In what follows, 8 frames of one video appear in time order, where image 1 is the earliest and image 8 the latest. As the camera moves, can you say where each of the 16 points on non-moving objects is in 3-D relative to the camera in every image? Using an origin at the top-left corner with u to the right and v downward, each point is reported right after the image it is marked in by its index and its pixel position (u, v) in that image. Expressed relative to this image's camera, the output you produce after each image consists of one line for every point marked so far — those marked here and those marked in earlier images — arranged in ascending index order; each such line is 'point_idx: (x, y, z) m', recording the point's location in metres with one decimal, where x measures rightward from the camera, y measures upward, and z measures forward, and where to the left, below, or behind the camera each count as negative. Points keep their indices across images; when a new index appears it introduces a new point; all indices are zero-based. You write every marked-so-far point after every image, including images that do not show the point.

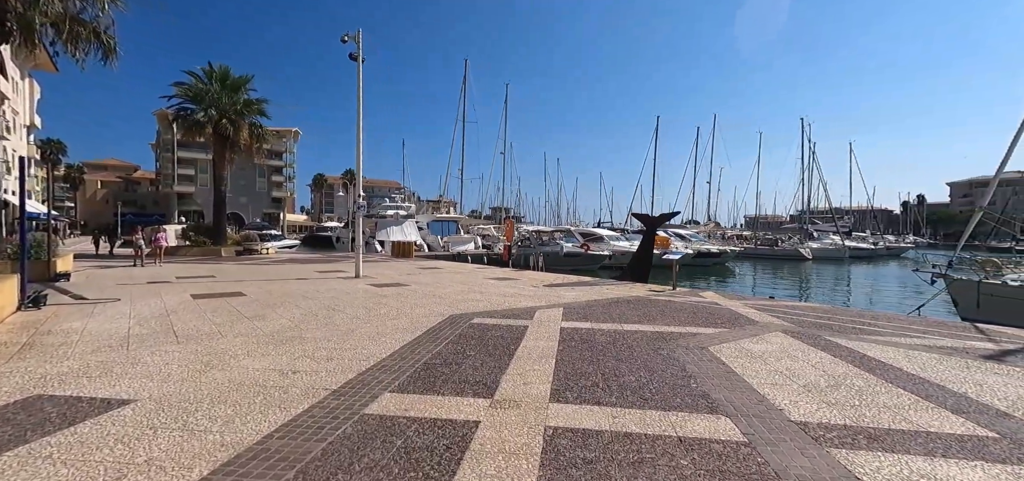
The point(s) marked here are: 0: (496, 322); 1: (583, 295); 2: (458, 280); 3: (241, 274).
0: (-0.3, -1.4, +8.0) m
1: (+1.8, -1.4, +11.7) m
2: (-1.7, -1.3, +15.3) m
3: (-8.9, -1.1, +15.8) m
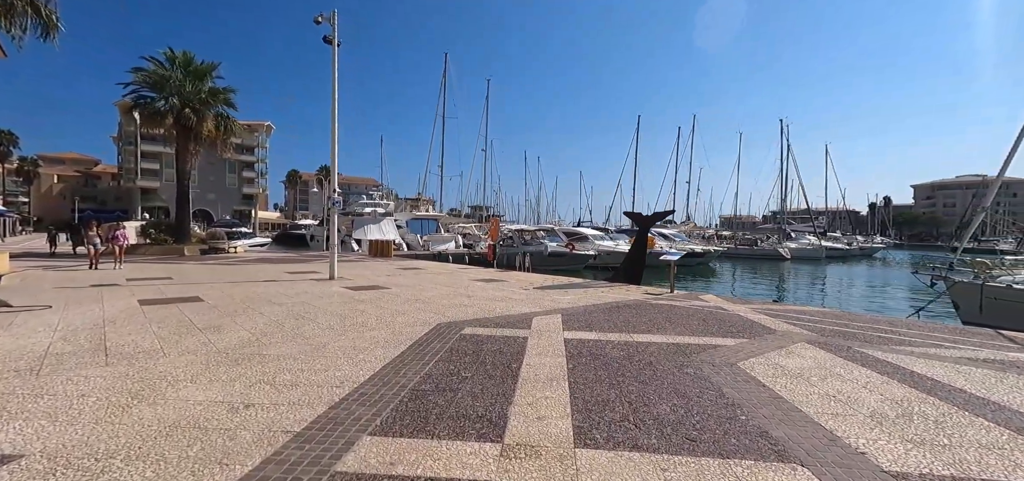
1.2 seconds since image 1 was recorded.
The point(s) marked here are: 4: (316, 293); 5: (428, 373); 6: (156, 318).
0: (-0.3, -1.4, +7.0) m
1: (+1.5, -1.3, +10.8) m
2: (-2.1, -1.3, +14.3) m
3: (-9.3, -1.1, +14.4) m
4: (-4.6, -1.2, +11.2) m
5: (-0.9, -1.4, +4.9) m
6: (-5.6, -1.3, +7.6) m
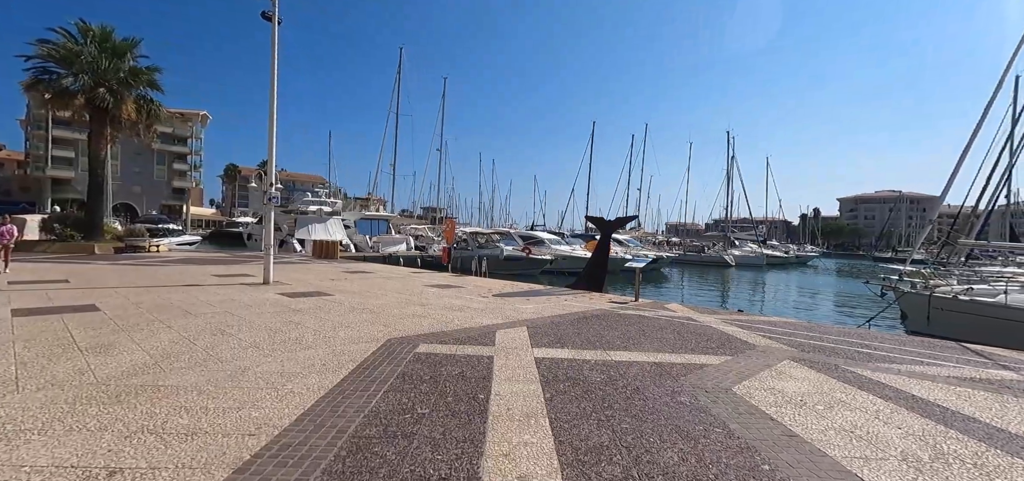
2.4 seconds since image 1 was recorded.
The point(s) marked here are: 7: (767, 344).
0: (-0.8, -1.4, +6.1) m
1: (+0.6, -1.5, +10.1) m
2: (-3.3, -1.3, +13.1) m
3: (-10.5, -1.0, +12.5) m
4: (-5.5, -1.2, +9.8) m
5: (-1.1, -1.4, +3.9) m
6: (-6.2, -1.2, +6.1) m
7: (+3.9, -1.6, +7.2) m
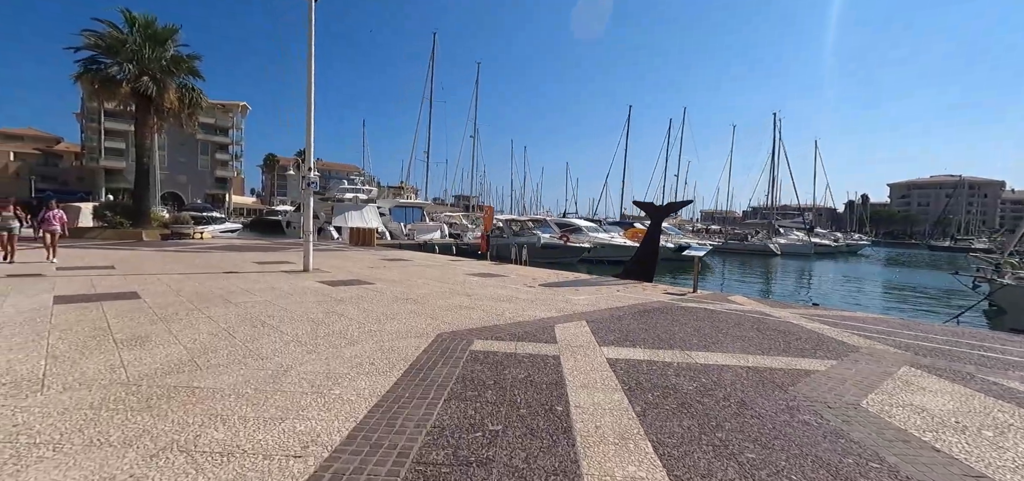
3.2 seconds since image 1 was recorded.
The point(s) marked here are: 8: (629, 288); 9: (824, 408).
0: (-0.1, -1.2, +5.4) m
1: (+1.7, -1.2, +9.3) m
2: (-2.1, -1.0, +12.6) m
3: (-9.3, -0.7, +12.4) m
4: (-4.5, -1.0, +9.5) m
5: (-0.5, -1.3, +3.3) m
6: (-5.4, -1.1, +5.8) m
7: (+4.7, -1.4, +6.3) m
8: (+2.8, -1.1, +11.4) m
9: (+2.5, -1.4, +3.8) m
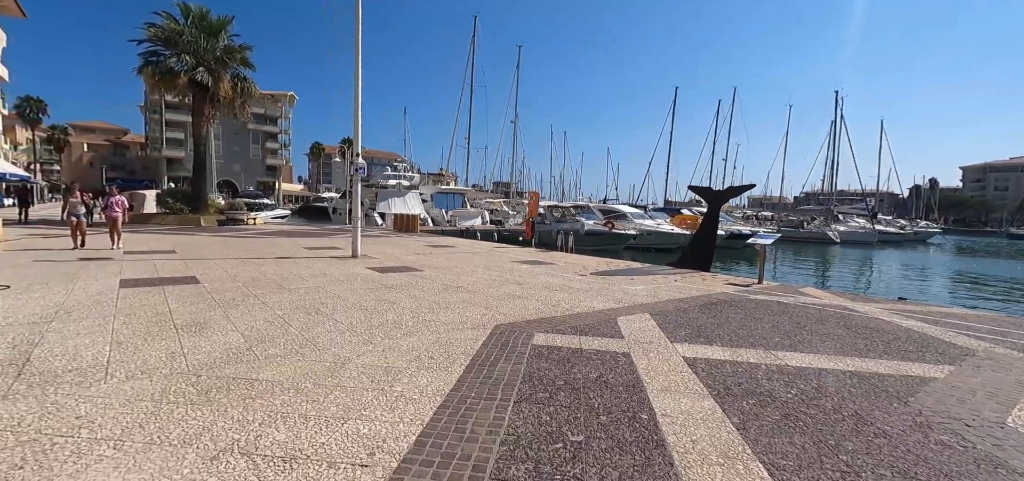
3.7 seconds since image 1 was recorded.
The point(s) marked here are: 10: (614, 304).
0: (+0.6, -1.1, +5.1) m
1: (+2.7, -0.9, +8.8) m
2: (-0.8, -0.6, +12.4) m
3: (-8.0, -0.3, +12.8) m
4: (-3.5, -0.7, +9.4) m
5: (0.0, -1.2, +2.9) m
6: (-4.7, -0.9, +5.8) m
7: (+5.4, -1.2, +5.5) m
8: (+4.0, -0.9, +10.8) m
9: (+3.0, -1.3, +3.2) m
10: (+1.6, -1.0, +7.5) m
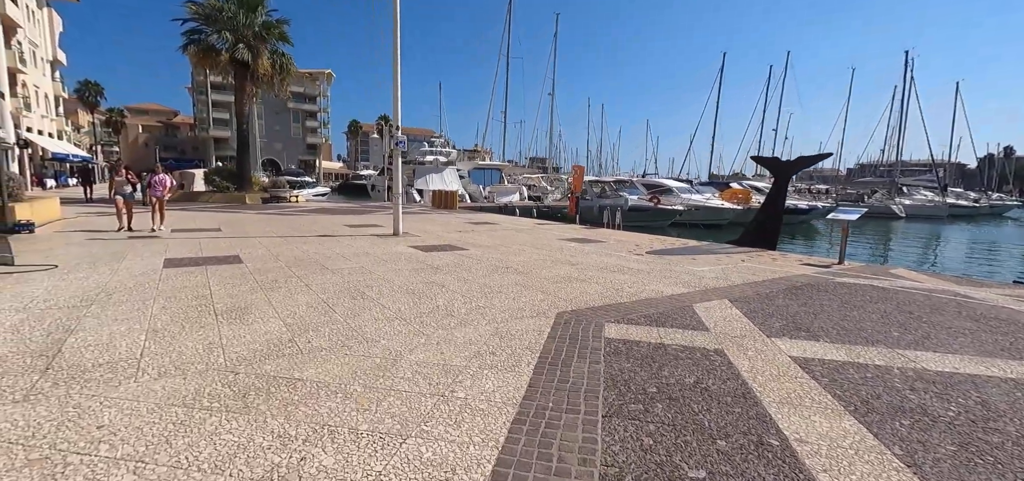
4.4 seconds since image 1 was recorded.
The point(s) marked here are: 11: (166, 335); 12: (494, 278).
0: (+1.3, -0.9, +4.4) m
1: (+3.6, -0.5, +7.9) m
2: (+0.4, 0.0, +11.7) m
3: (-6.8, +0.3, +12.7) m
4: (-2.5, -0.3, +9.0) m
5: (+0.5, -1.1, +2.3) m
6: (-3.9, -0.6, +5.5) m
7: (+6.1, -1.0, +4.5) m
8: (+5.0, -0.4, +9.8) m
9: (+3.5, -1.2, +2.4) m
10: (+2.4, -0.7, +6.7) m
11: (-3.0, -0.8, +4.2) m
12: (-0.3, -0.5, +7.1) m
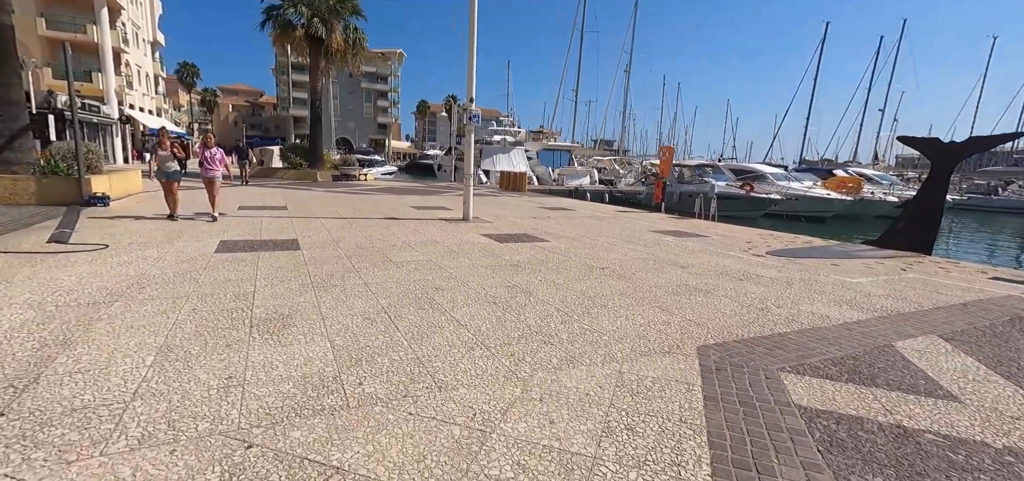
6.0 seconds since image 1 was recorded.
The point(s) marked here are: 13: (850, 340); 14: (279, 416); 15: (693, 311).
0: (+2.1, -1.0, +2.8) m
1: (+4.9, -0.6, +6.0) m
2: (+2.2, +0.1, +10.1) m
3: (-4.8, +0.8, +12.0) m
4: (-1.0, -0.1, +7.8) m
5: (+1.0, -1.2, +0.8) m
6: (-2.9, -0.5, +4.6) m
7: (+6.9, -1.3, +2.3) m
8: (+6.5, -0.4, +7.7) m
9: (+4.1, -1.4, +0.5) m
10: (+3.6, -0.7, +5.0) m
11: (-2.2, -0.8, +3.1) m
12: (+0.9, -0.5, +5.7) m
13: (+2.9, -0.8, +4.1) m
14: (-1.2, -0.9, +2.5) m
15: (+1.8, -0.7, +4.8) m
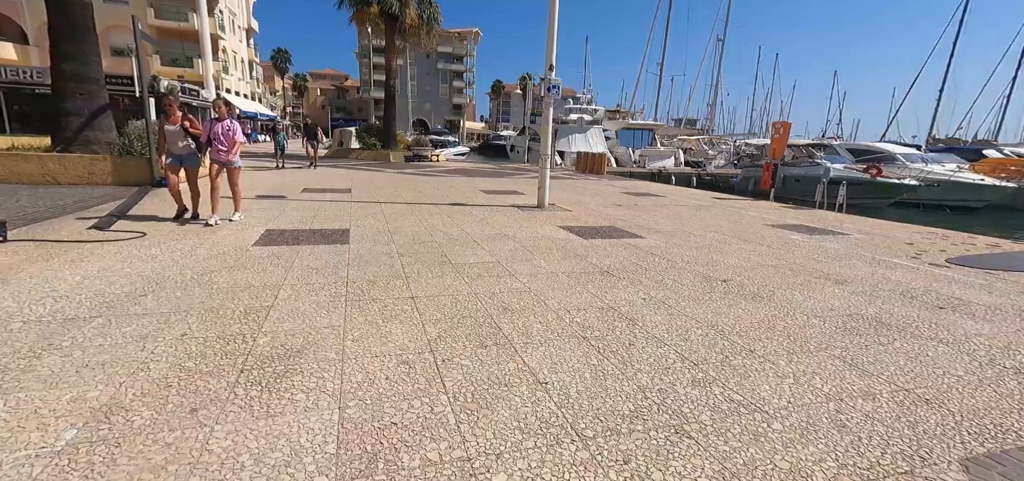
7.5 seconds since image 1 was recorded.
0: (+2.5, -1.2, +1.0) m
1: (+5.7, -0.8, +3.8) m
2: (+3.7, +0.2, +8.3) m
3: (-2.9, +1.2, +11.1) m
4: (+0.1, 0.0, +6.5) m
5: (+1.1, -1.5, -0.7) m
6: (-2.2, -0.5, +3.5) m
7: (+7.1, -1.6, -0.2) m
8: (+7.6, -0.6, +5.2) m
9: (+4.1, -1.7, -1.5) m
10: (+4.2, -0.9, +3.0) m
11: (-1.7, -0.8, +2.0) m
12: (+1.8, -0.6, +4.1) m
13: (+3.4, -1.0, +2.2) m
14: (-0.9, -1.0, +1.3) m
15: (+2.5, -0.8, +3.0) m
